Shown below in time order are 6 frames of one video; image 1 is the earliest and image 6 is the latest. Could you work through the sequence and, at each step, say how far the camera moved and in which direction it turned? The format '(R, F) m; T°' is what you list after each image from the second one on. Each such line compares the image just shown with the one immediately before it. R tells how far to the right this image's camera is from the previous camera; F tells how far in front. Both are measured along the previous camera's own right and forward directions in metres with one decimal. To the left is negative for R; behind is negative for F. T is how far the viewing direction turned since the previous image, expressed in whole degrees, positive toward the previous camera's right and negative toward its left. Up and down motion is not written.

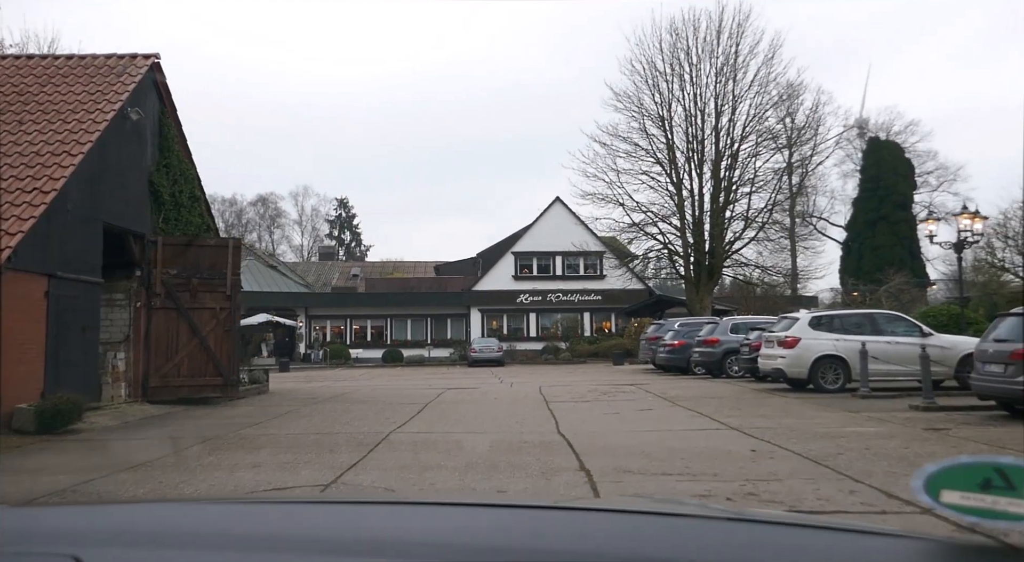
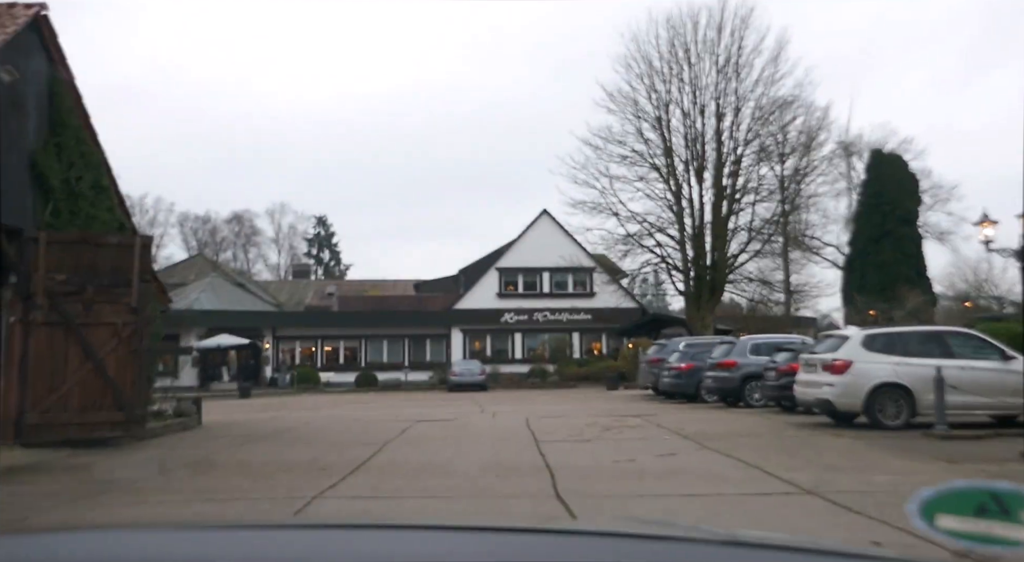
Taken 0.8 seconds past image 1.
(+0.1, +3.2) m; +1°
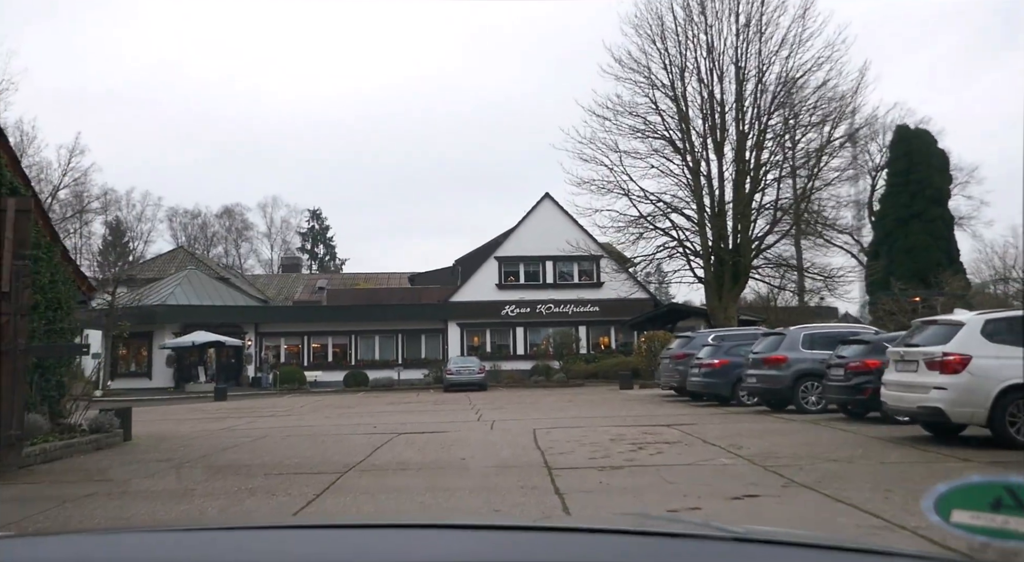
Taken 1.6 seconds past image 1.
(0.0, +3.3) m; 0°
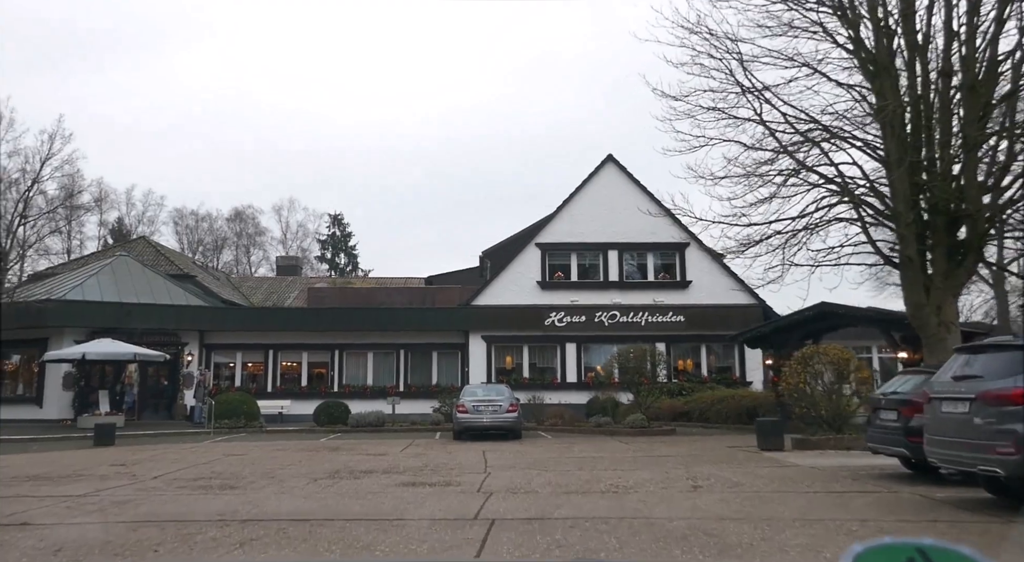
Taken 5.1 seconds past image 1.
(-0.3, +12.3) m; -3°
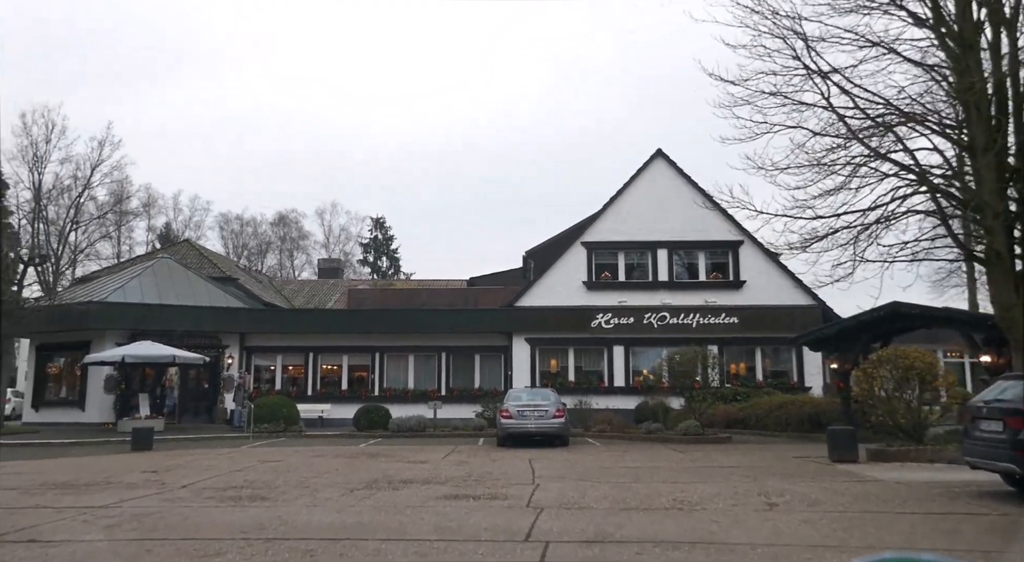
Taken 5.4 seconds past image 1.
(-0.1, +1.0) m; -3°
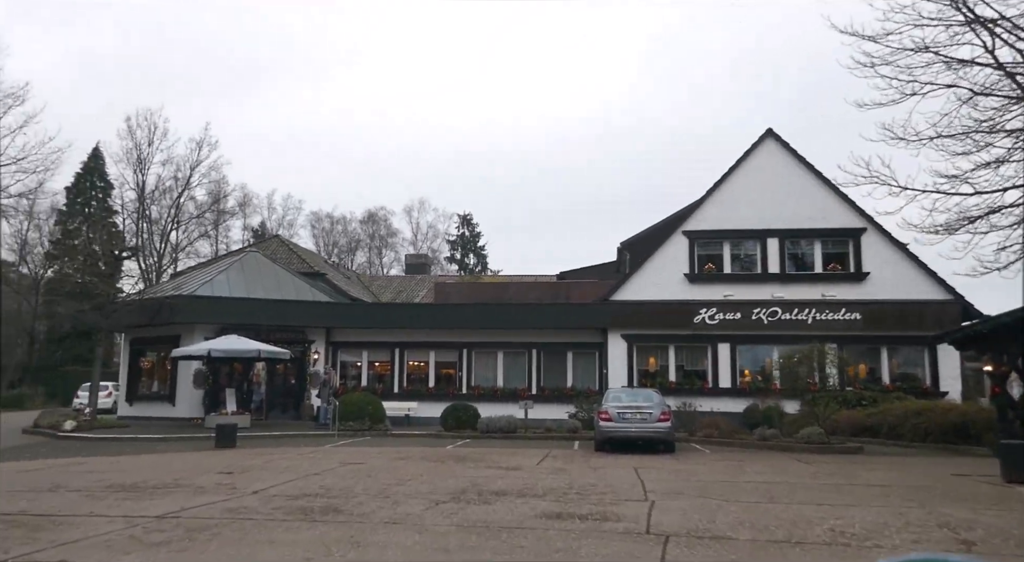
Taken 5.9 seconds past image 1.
(-0.3, +1.7) m; -7°
